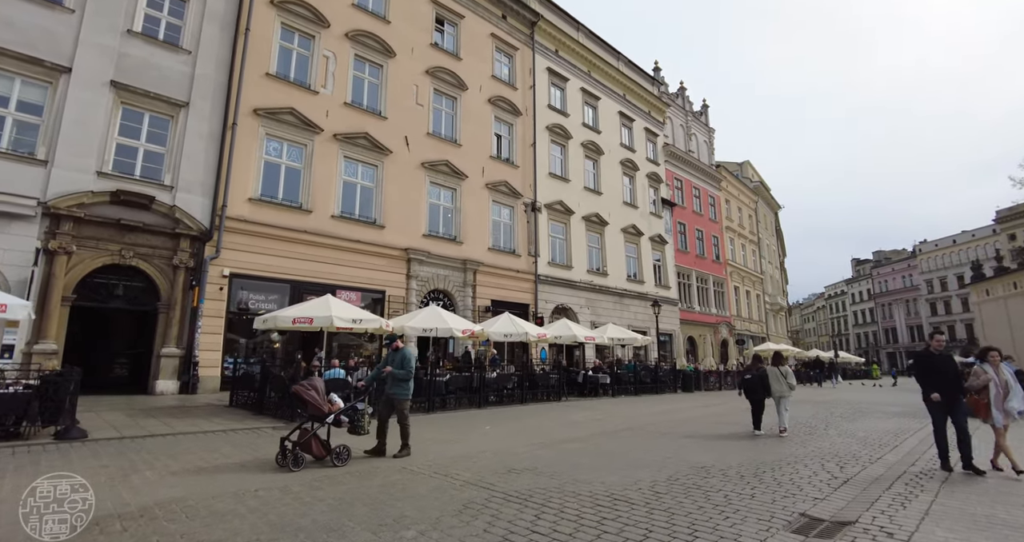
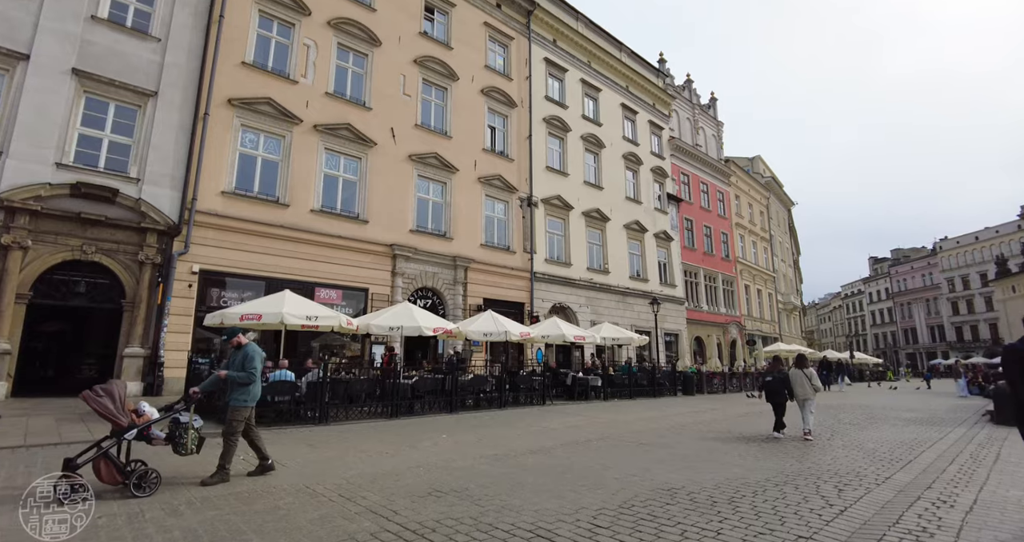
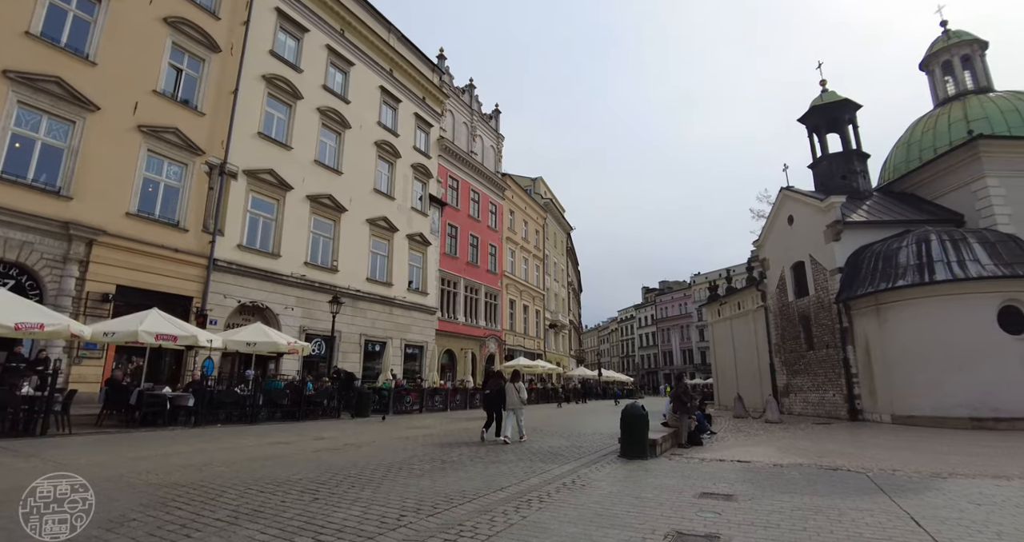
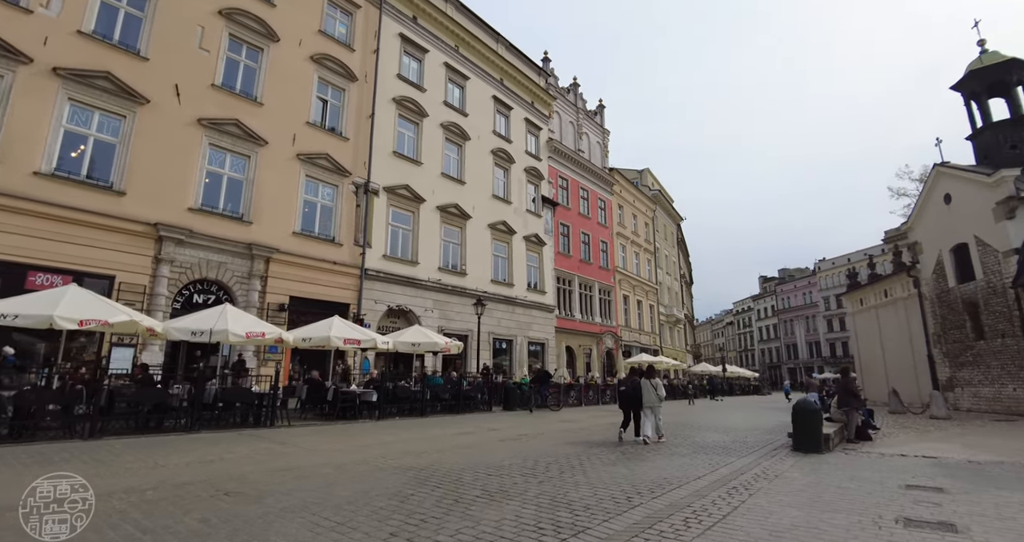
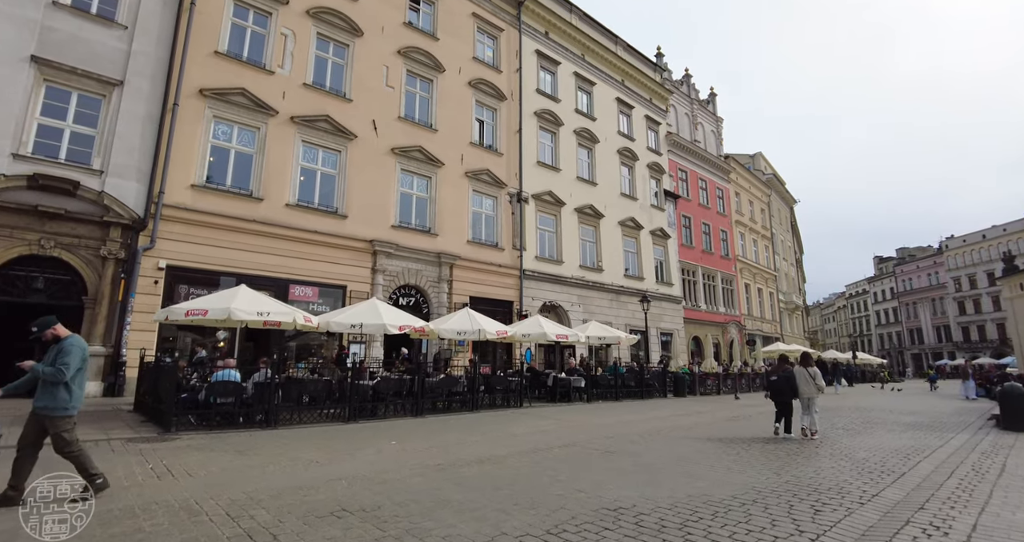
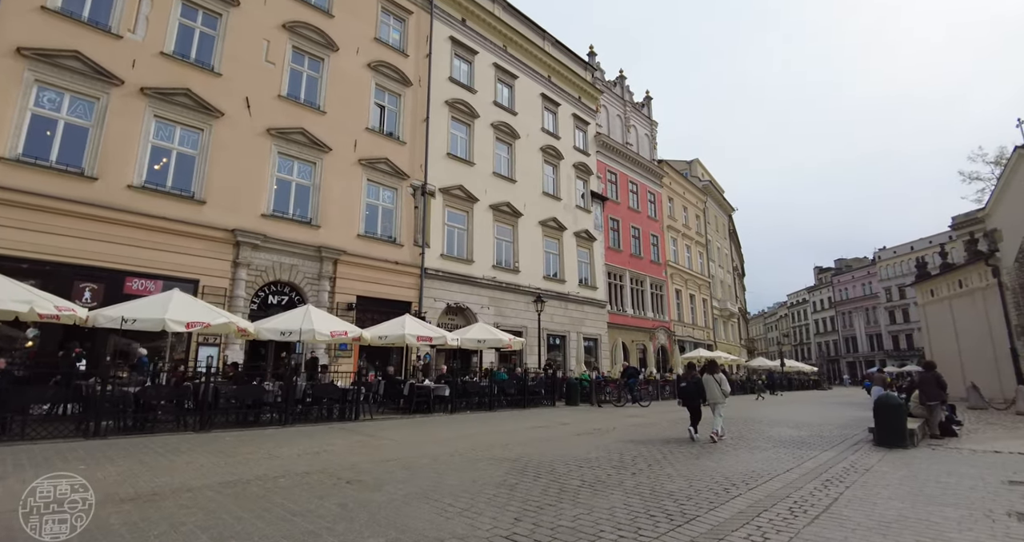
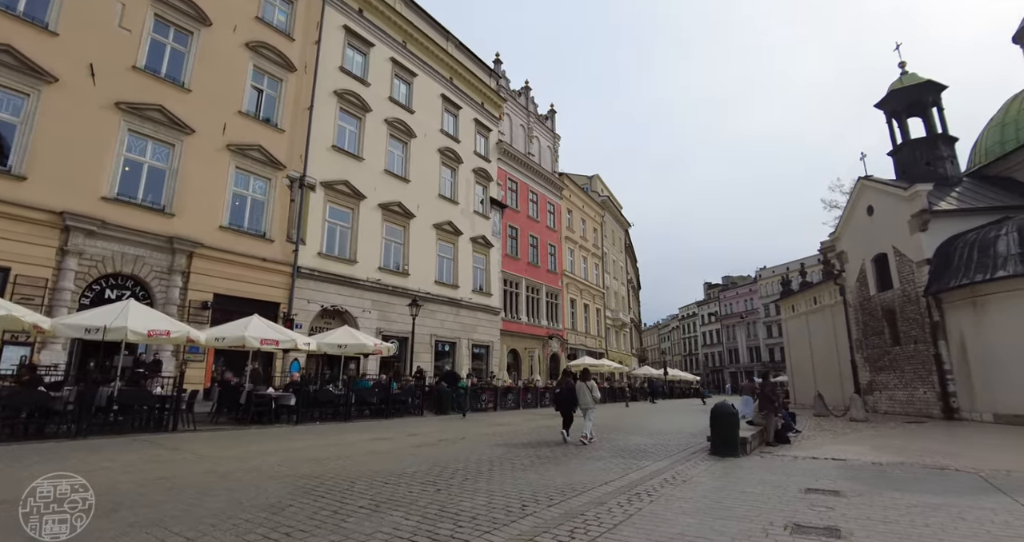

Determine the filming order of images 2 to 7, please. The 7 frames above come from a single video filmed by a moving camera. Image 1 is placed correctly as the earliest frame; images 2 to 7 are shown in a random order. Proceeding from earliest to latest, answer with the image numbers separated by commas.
2, 5, 6, 4, 7, 3
